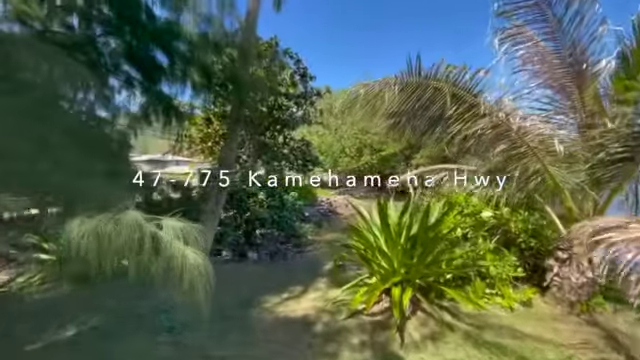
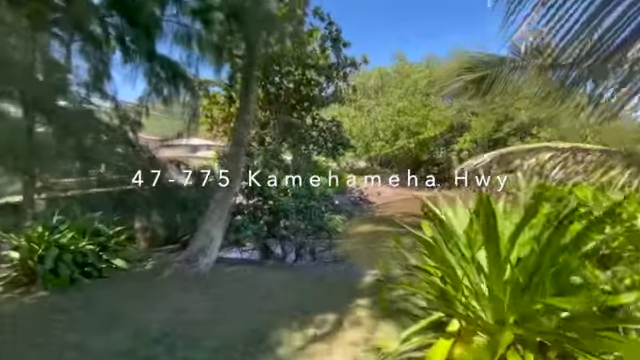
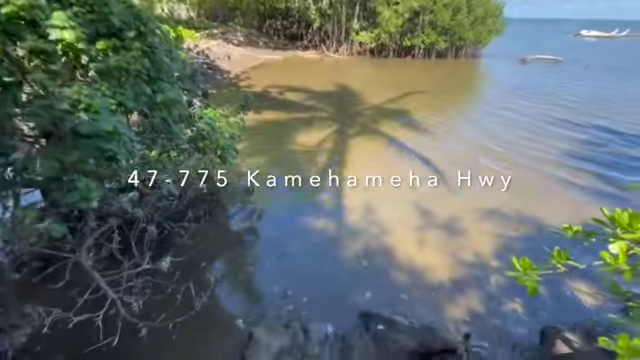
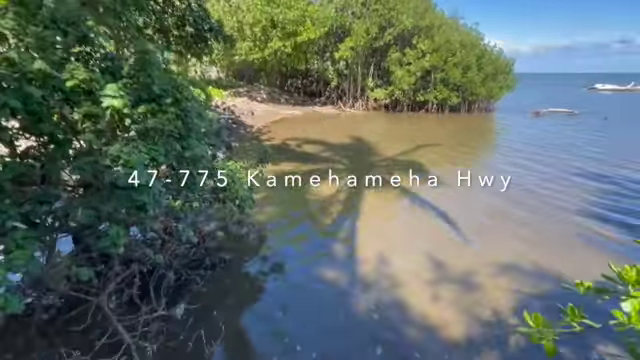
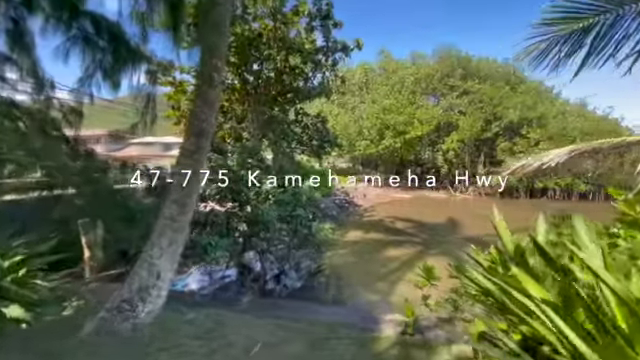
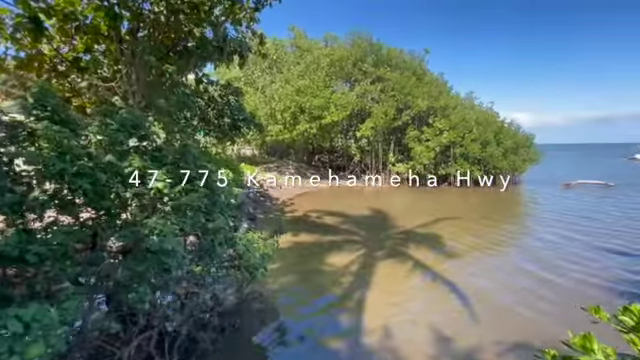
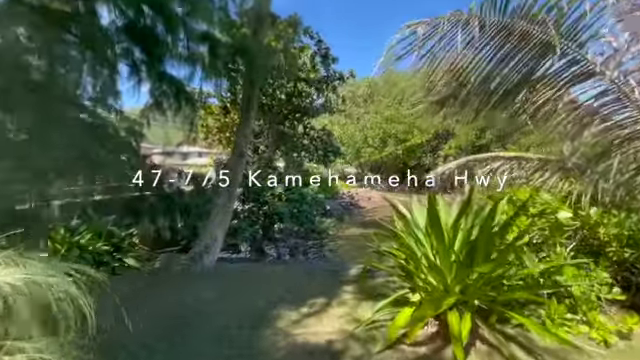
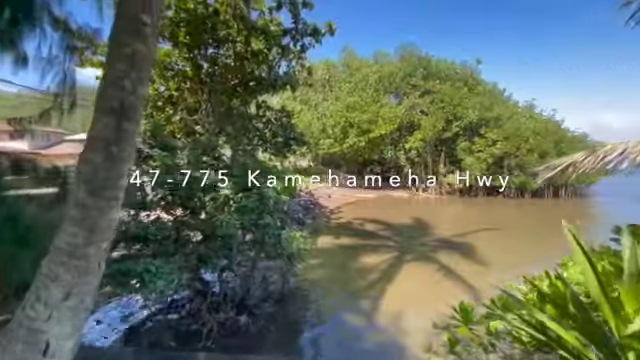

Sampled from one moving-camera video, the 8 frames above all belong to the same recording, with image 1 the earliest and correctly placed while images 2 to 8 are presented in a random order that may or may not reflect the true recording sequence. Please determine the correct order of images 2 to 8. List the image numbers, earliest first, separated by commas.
7, 2, 5, 8, 6, 4, 3
